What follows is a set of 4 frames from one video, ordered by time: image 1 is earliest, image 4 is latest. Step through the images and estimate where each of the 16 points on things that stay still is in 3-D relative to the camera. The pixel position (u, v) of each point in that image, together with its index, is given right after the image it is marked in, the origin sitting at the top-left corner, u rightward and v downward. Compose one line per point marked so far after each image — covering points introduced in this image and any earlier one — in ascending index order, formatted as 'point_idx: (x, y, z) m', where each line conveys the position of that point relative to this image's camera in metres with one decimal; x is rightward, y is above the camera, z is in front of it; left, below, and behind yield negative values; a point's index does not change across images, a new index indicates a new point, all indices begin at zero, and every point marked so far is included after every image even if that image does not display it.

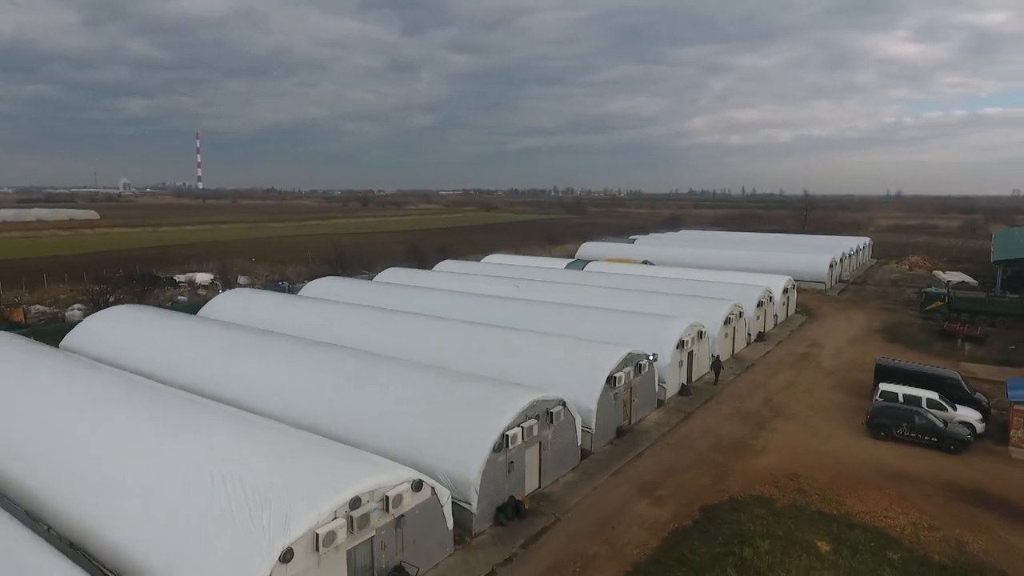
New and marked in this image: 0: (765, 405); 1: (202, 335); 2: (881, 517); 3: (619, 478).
0: (+5.7, -2.6, +13.5) m
1: (-6.8, -1.0, +13.4) m
2: (+5.4, -3.3, +8.9) m
3: (+1.8, -3.1, +9.8) m
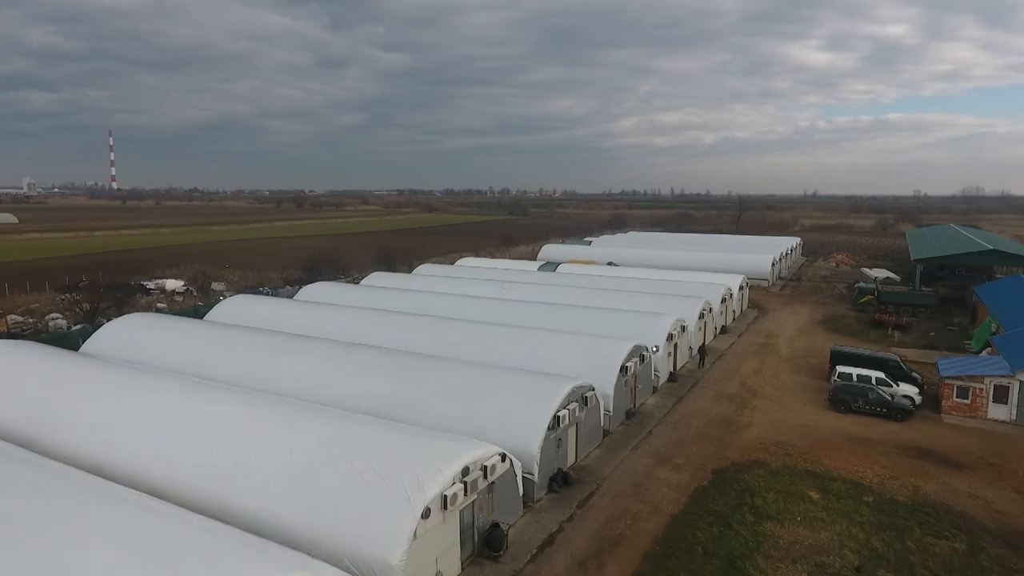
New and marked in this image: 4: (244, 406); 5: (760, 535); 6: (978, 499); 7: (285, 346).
0: (+5.9, -2.5, +15.6) m
1: (-6.5, -1.2, +14.2) m
2: (+6.2, -3.3, +10.9) m
3: (+2.4, -3.1, +11.5) m
4: (-4.2, -1.8, +9.5) m
5: (+3.6, -3.5, +8.7) m
6: (+7.7, -3.5, +10.0) m
7: (-5.0, -1.3, +13.5) m
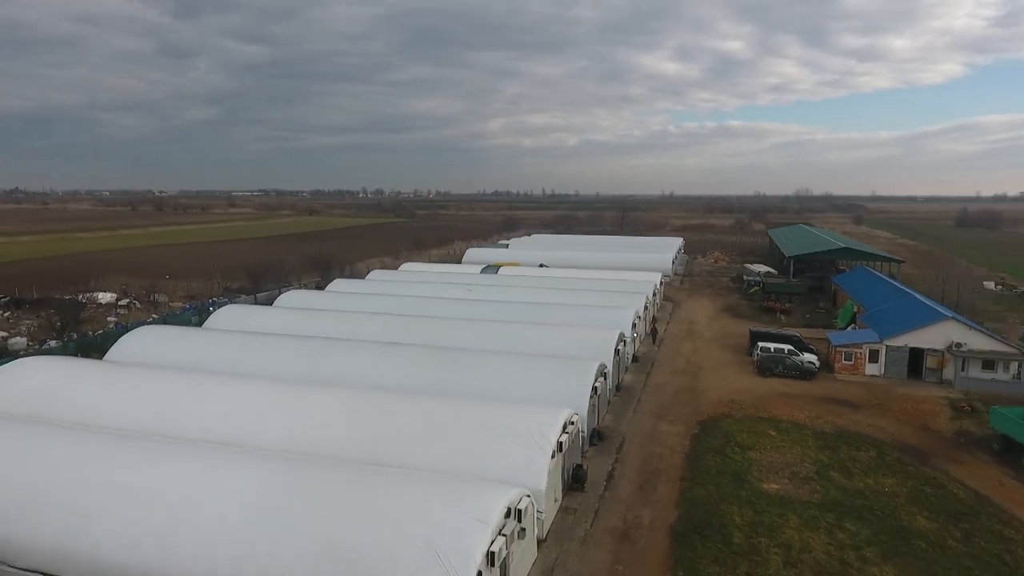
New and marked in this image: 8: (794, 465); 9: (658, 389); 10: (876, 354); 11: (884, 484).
0: (+5.6, -2.4, +19.4) m
1: (-6.3, -1.4, +15.5) m
2: (+6.8, -3.1, +14.9) m
3: (+3.1, -3.0, +14.7) m
4: (-3.1, -2.0, +11.5) m
5: (+4.8, -3.4, +12.2) m
6: (+8.5, -3.2, +14.3) m
7: (-4.6, -1.5, +15.2) m
8: (+5.6, -3.5, +12.0) m
9: (+4.0, -2.8, +16.6) m
10: (+11.0, -2.0, +18.3) m
11: (+6.9, -3.6, +11.2) m
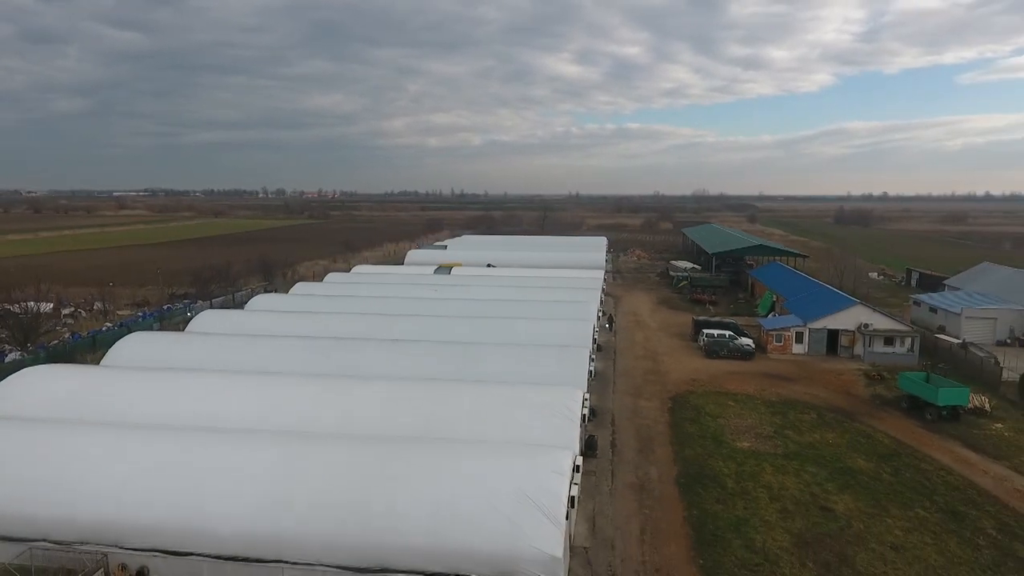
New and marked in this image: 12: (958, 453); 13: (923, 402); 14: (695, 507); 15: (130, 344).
0: (+4.8, -2.2, +21.7) m
1: (-6.5, -1.5, +16.2) m
2: (+6.6, -2.9, +17.4) m
3: (+2.9, -2.9, +16.7) m
4: (-2.7, -2.0, +12.6) m
5: (+5.0, -3.3, +14.5) m
6: (+8.4, -3.0, +17.1) m
7: (-4.8, -1.5, +16.1) m
8: (+5.8, -3.3, +14.4) m
9: (+3.5, -2.6, +18.7) m
10: (+10.2, -1.7, +21.4) m
11: (+7.2, -3.4, +13.9) m
12: (+9.7, -3.6, +13.2) m
13: (+10.4, -2.9, +15.4) m
14: (+3.2, -3.8, +10.6) m
15: (-10.2, -1.7, +16.1) m
